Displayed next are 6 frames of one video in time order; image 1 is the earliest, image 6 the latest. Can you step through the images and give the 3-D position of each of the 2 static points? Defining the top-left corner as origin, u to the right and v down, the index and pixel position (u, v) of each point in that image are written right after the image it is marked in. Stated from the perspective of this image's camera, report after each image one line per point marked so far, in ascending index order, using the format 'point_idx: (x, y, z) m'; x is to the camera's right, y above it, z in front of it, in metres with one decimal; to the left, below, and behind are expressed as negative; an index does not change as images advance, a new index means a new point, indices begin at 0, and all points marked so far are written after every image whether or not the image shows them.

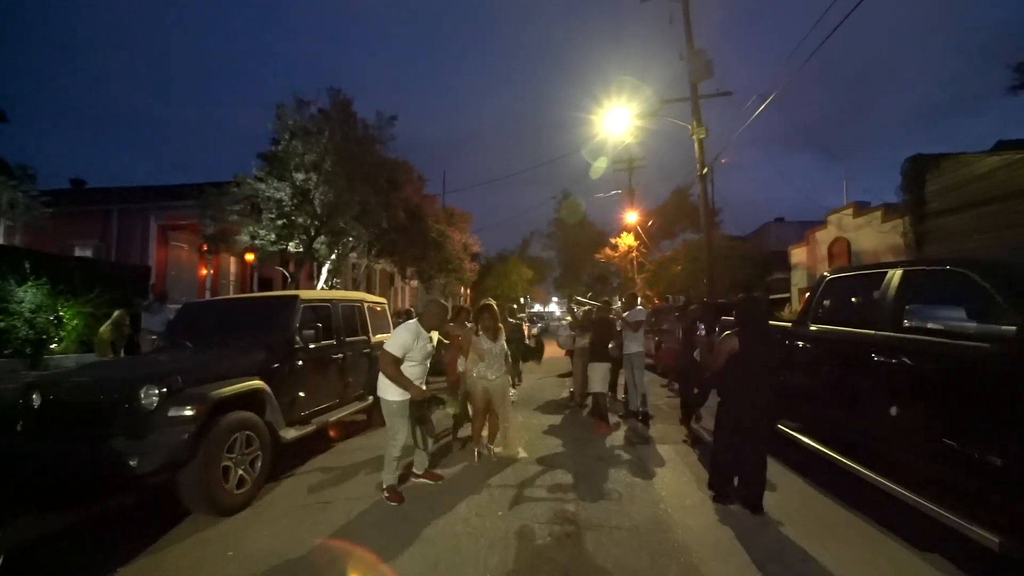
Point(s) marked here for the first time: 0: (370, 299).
0: (-1.8, -0.1, +9.3) m
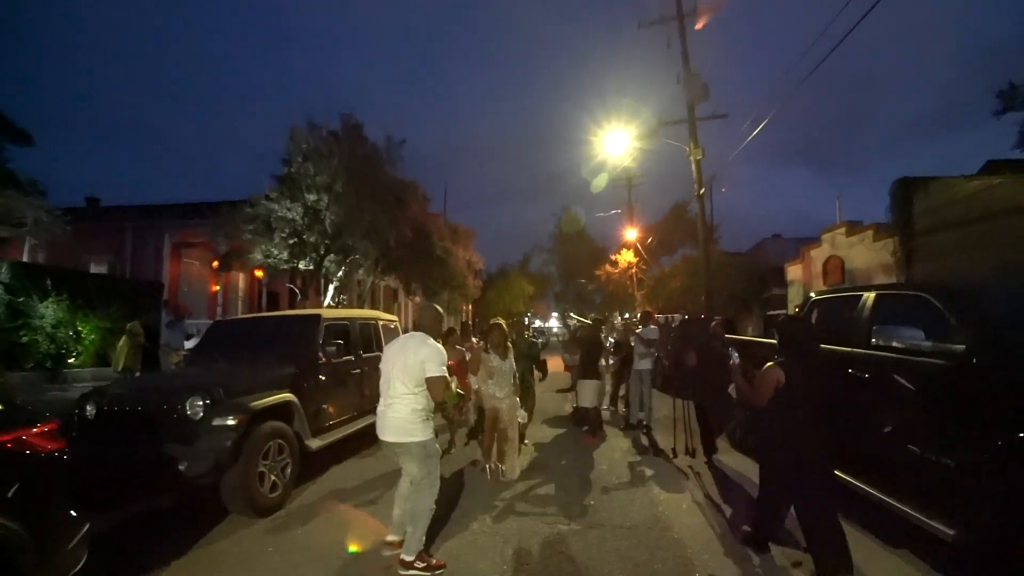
0: (-1.7, -0.4, +9.8) m
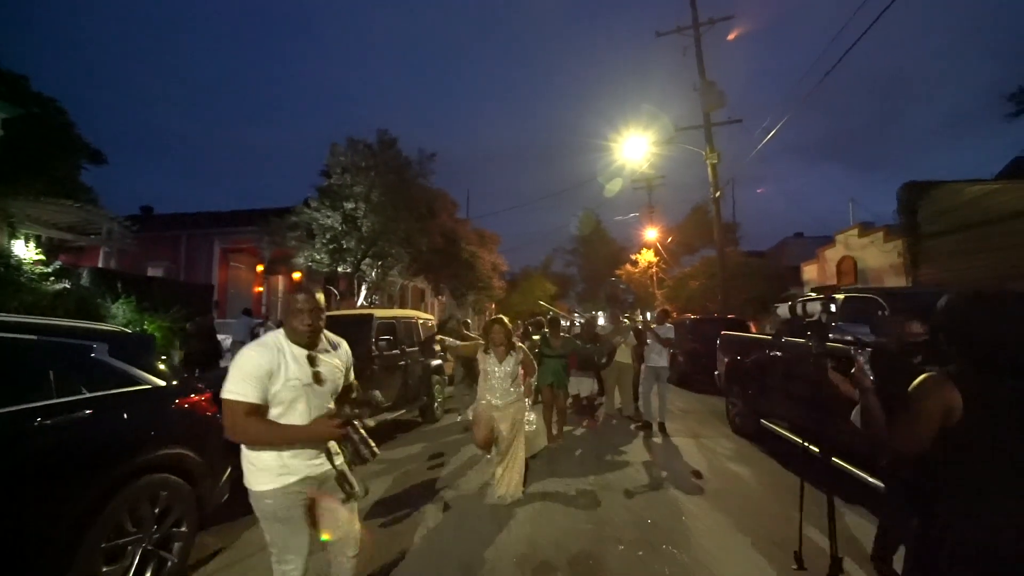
0: (-1.3, -0.4, +11.2) m
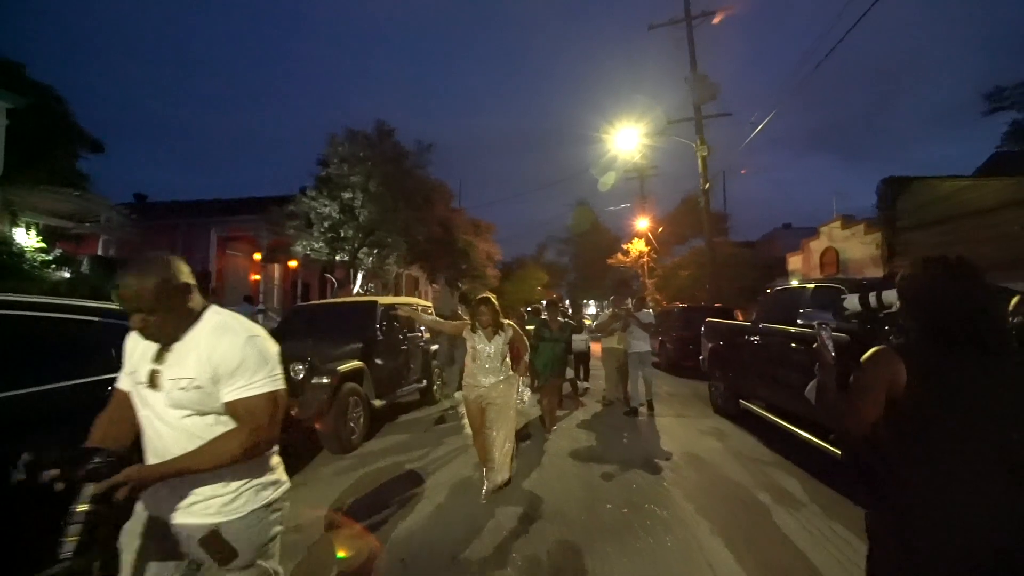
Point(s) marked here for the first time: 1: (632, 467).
0: (-1.4, -0.2, +11.7) m
1: (+1.3, -1.9, +7.8) m
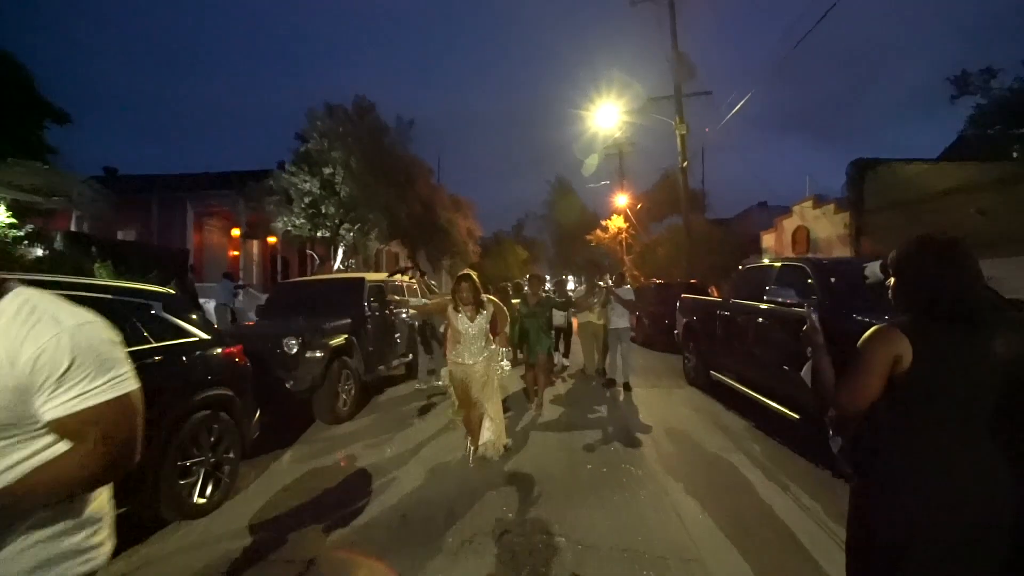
0: (-1.7, +0.1, +12.0) m
1: (+1.1, -1.6, +8.3) m
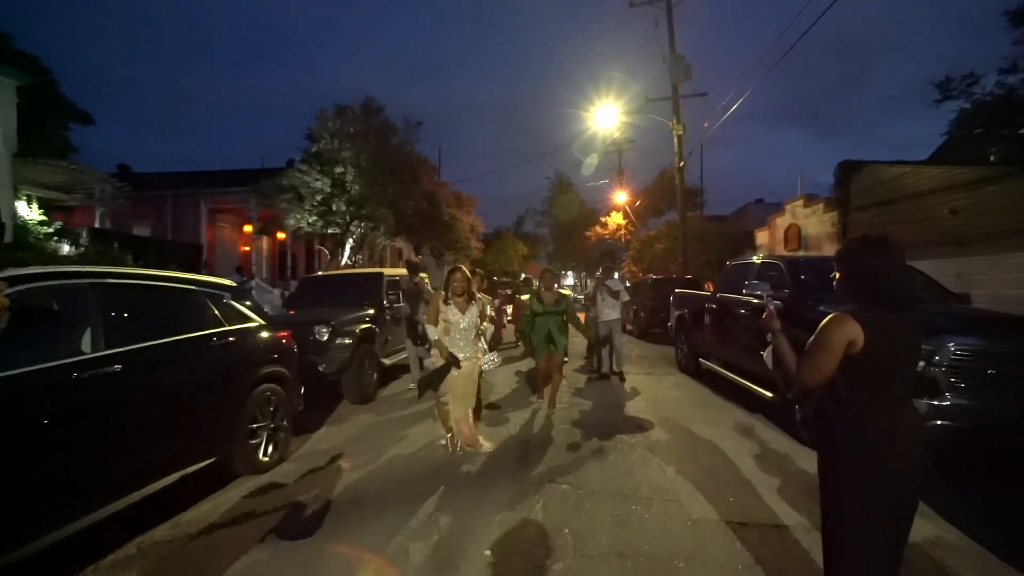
0: (-1.6, +0.2, +12.9) m
1: (+1.2, -1.6, +9.2) m
